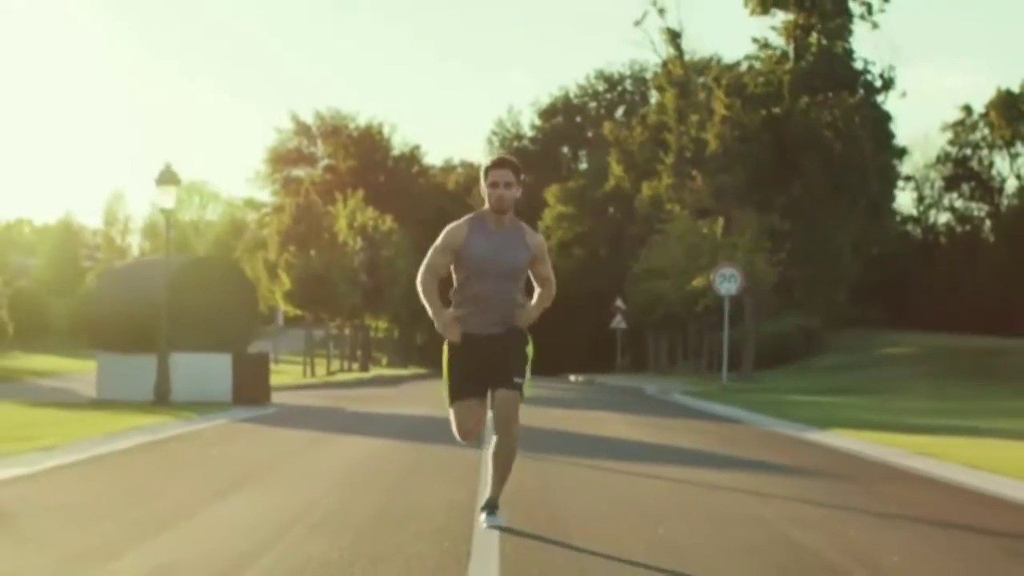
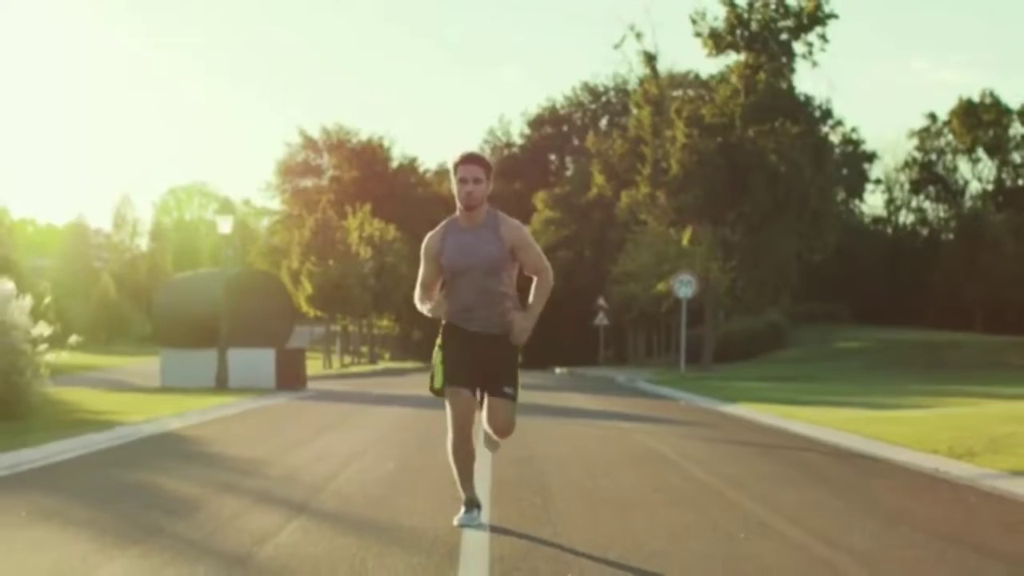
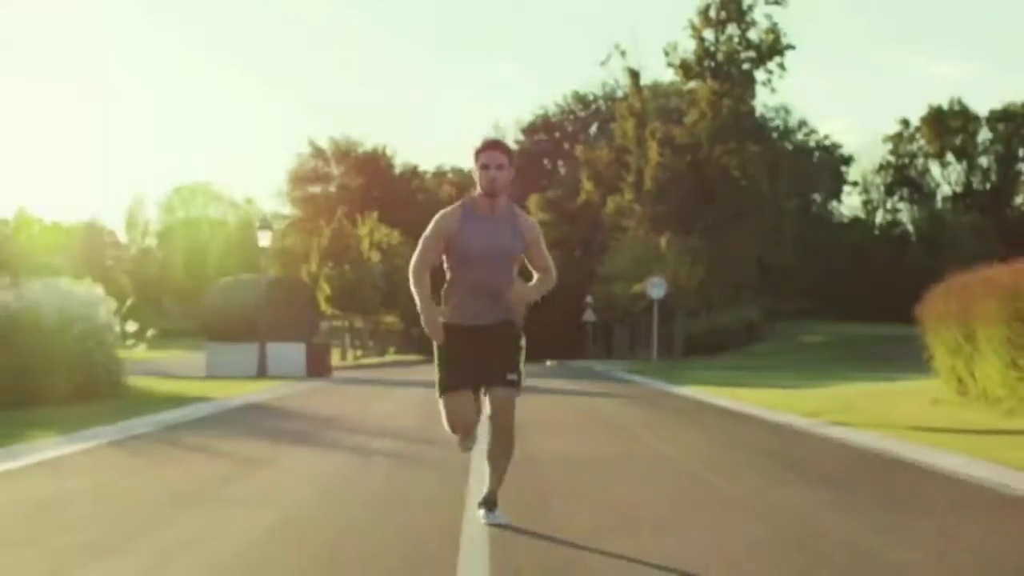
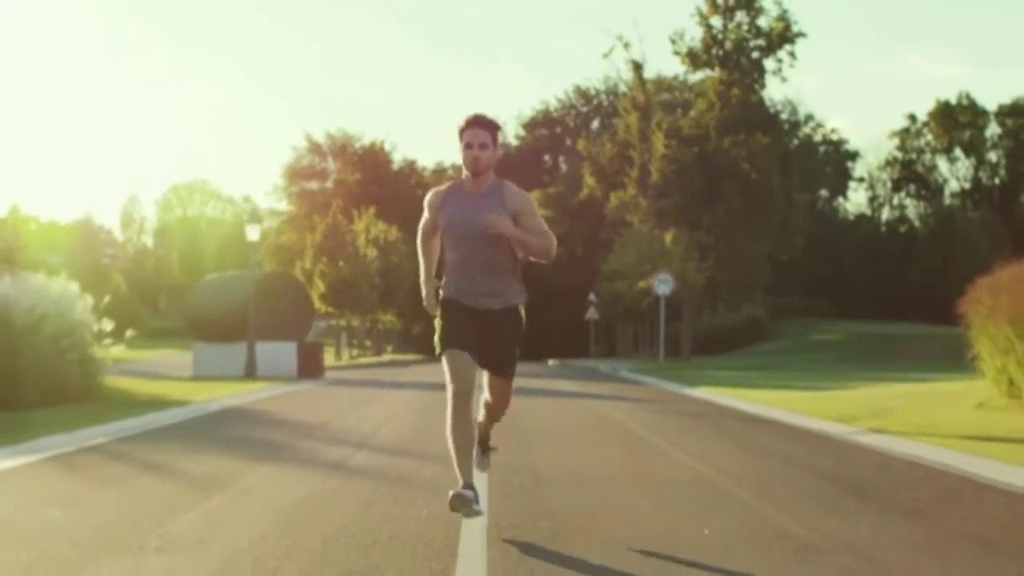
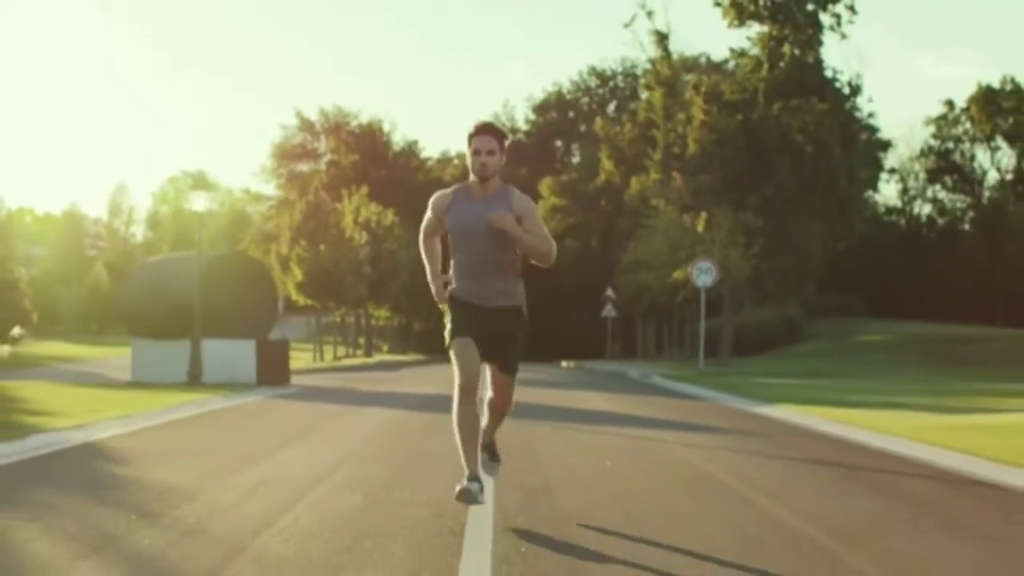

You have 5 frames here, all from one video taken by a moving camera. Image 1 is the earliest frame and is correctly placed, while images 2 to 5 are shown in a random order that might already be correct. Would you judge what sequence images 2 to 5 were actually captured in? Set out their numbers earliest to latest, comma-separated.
5, 2, 4, 3
